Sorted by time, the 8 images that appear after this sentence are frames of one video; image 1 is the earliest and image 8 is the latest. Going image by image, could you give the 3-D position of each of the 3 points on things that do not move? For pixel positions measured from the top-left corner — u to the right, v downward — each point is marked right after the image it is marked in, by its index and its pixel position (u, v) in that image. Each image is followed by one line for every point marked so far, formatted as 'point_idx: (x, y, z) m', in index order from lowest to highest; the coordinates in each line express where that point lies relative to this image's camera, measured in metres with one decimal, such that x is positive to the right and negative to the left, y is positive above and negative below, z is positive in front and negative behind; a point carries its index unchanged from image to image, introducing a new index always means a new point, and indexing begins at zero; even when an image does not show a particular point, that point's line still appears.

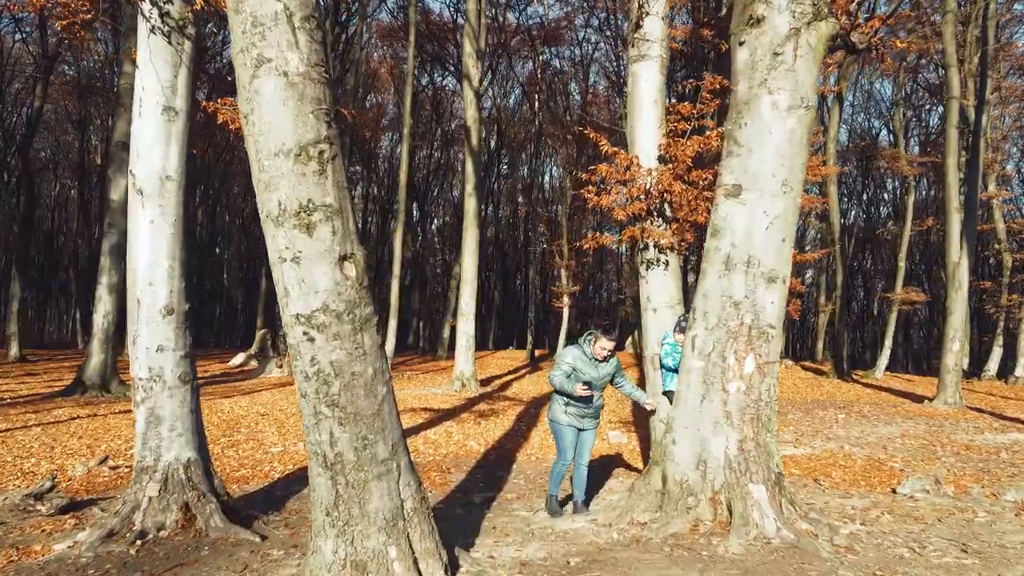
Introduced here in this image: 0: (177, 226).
0: (-2.3, +0.4, +4.6) m
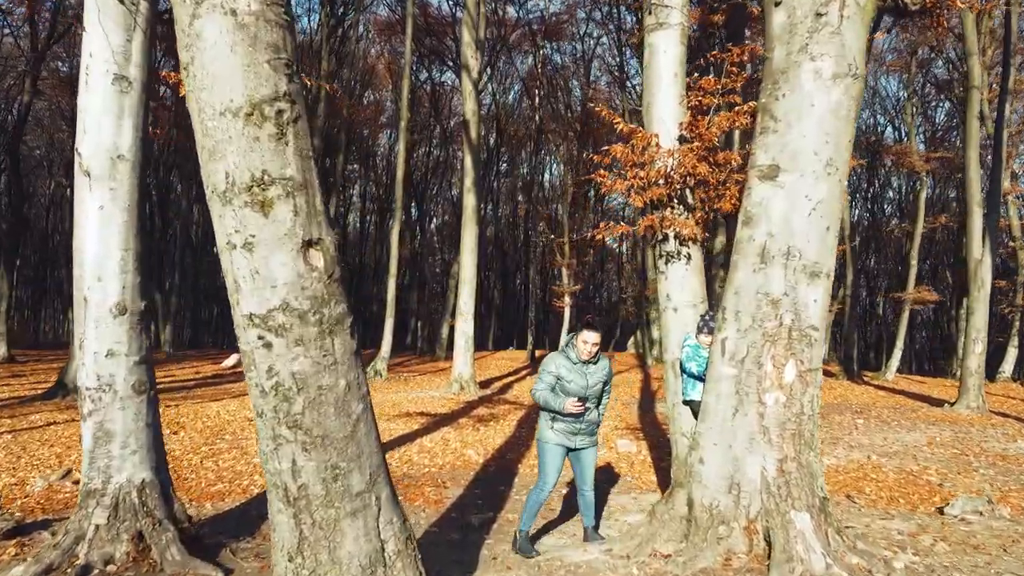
0: (-2.3, +0.5, +4.0) m
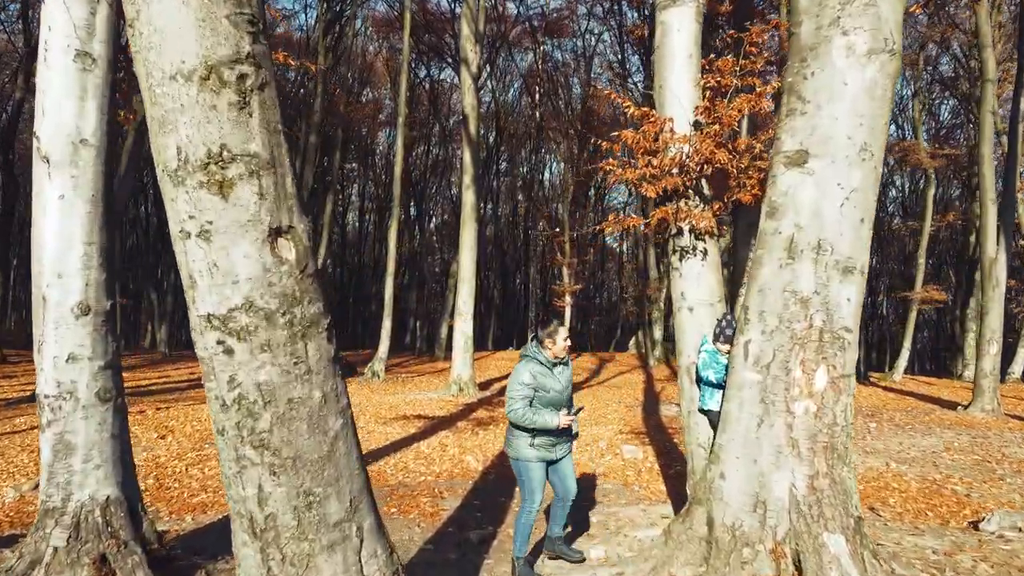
0: (-2.3, +0.5, +3.7) m
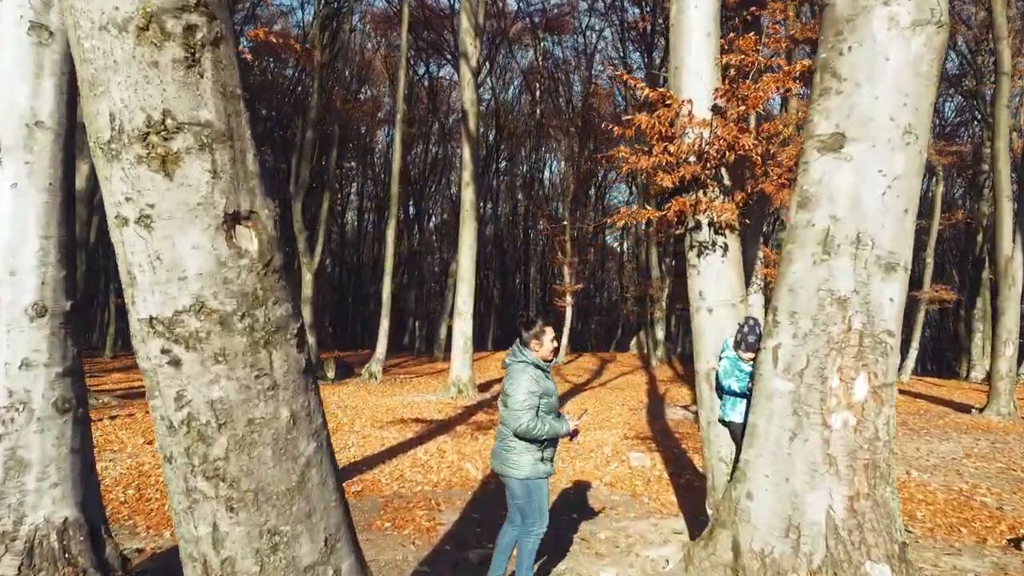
0: (-2.3, +0.5, +3.3) m
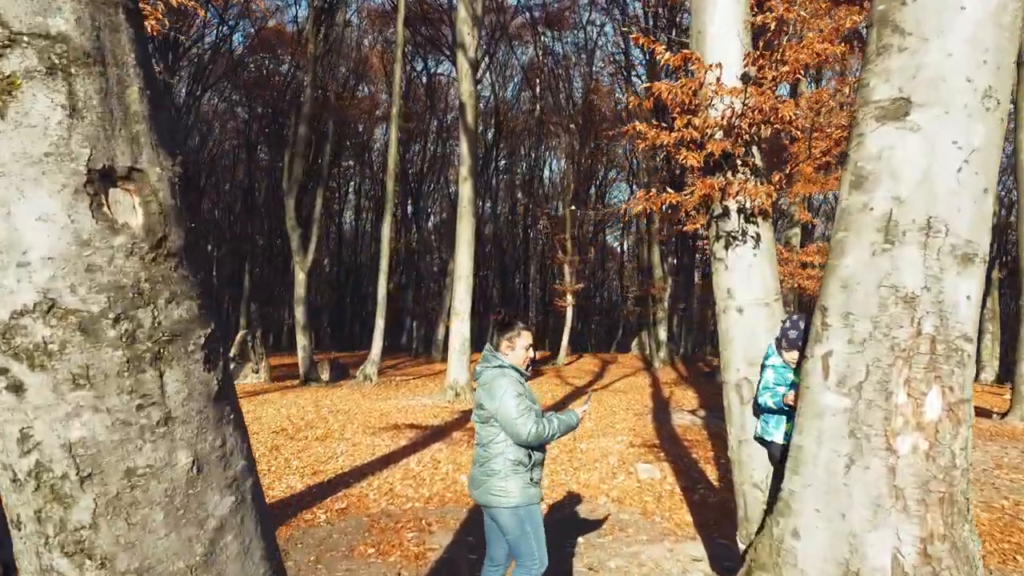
0: (-2.3, +0.5, +2.8) m
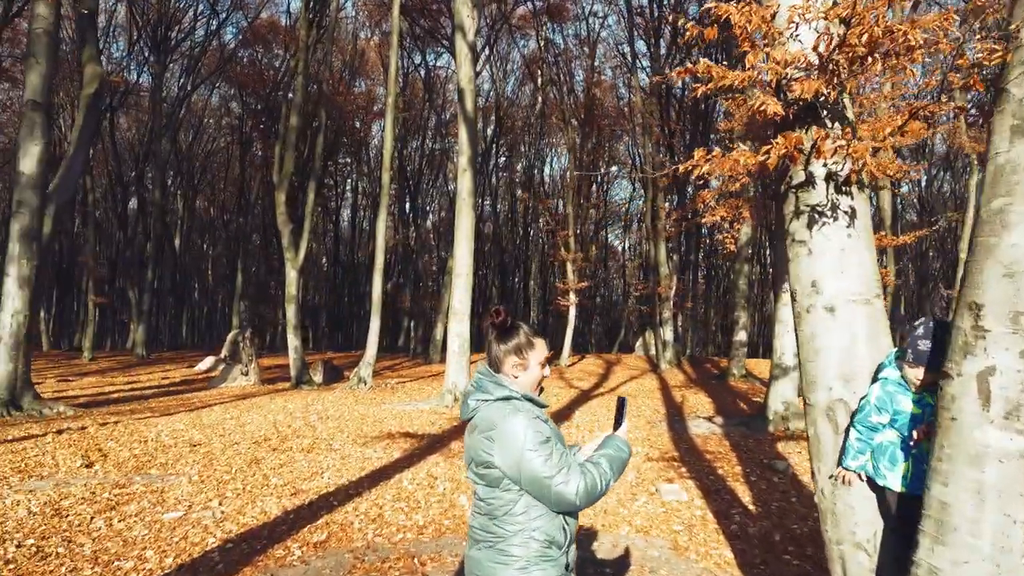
0: (-2.2, +0.5, +2.0) m
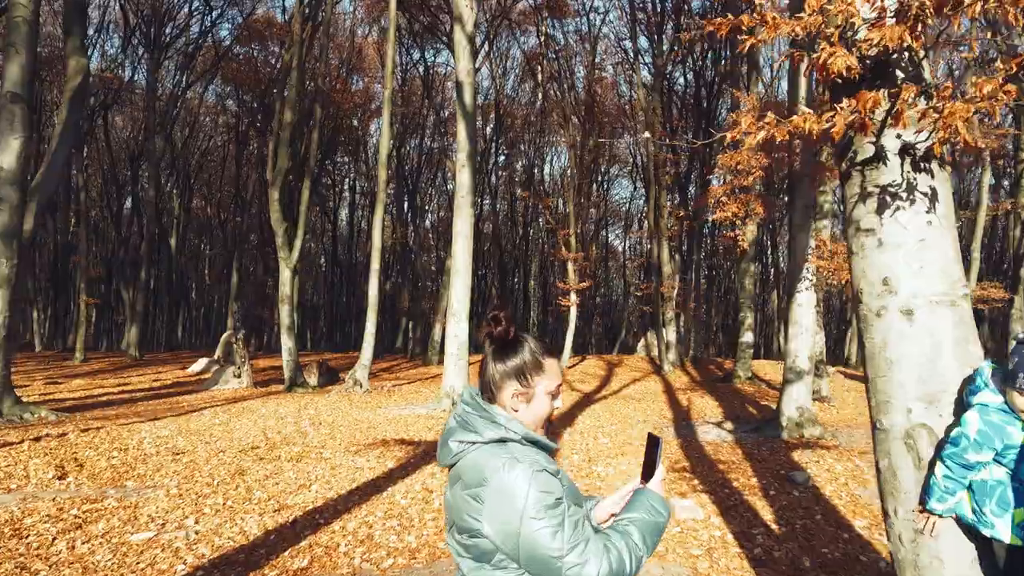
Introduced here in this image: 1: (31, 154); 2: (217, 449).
0: (-2.2, +0.5, +1.5) m
1: (-8.5, +2.4, +11.8) m
2: (-4.0, -2.2, +8.9) m
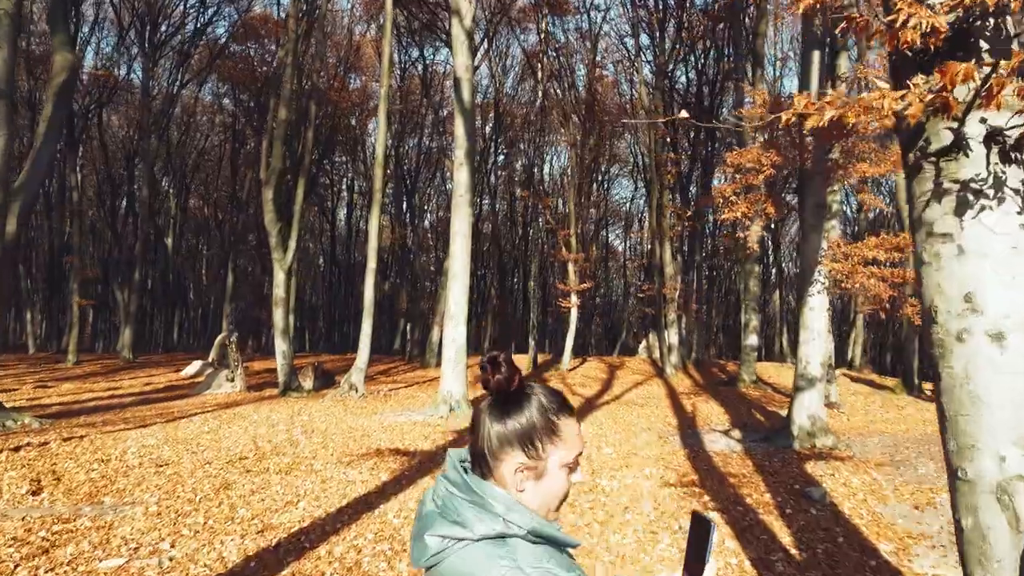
0: (-2.2, +0.5, +1.1) m
1: (-8.6, +2.3, +11.4) m
2: (-4.0, -2.2, +8.5) m
